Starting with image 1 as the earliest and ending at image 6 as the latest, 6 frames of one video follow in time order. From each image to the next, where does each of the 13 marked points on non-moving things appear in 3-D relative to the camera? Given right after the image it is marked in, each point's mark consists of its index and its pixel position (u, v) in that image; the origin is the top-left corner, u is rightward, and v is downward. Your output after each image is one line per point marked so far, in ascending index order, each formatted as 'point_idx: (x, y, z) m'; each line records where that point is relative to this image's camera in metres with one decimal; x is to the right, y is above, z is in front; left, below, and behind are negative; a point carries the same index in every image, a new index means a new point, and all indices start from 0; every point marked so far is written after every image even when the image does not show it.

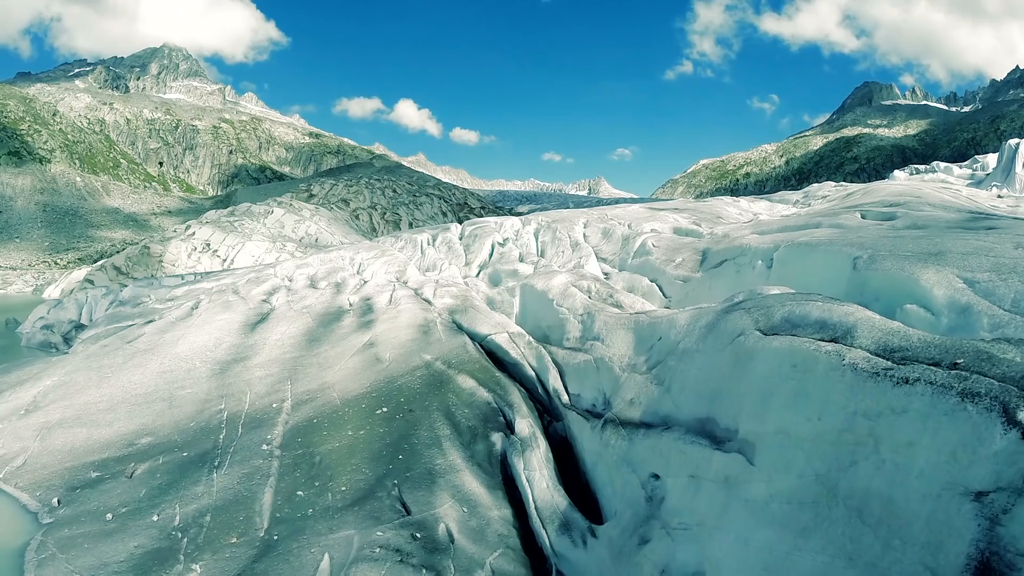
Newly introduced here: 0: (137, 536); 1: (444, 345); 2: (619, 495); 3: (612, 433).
0: (-8.3, -5.5, +11.2) m
1: (-2.1, -1.7, +15.9) m
2: (+1.7, -3.2, +8.1) m
3: (+1.7, -2.5, +8.7) m
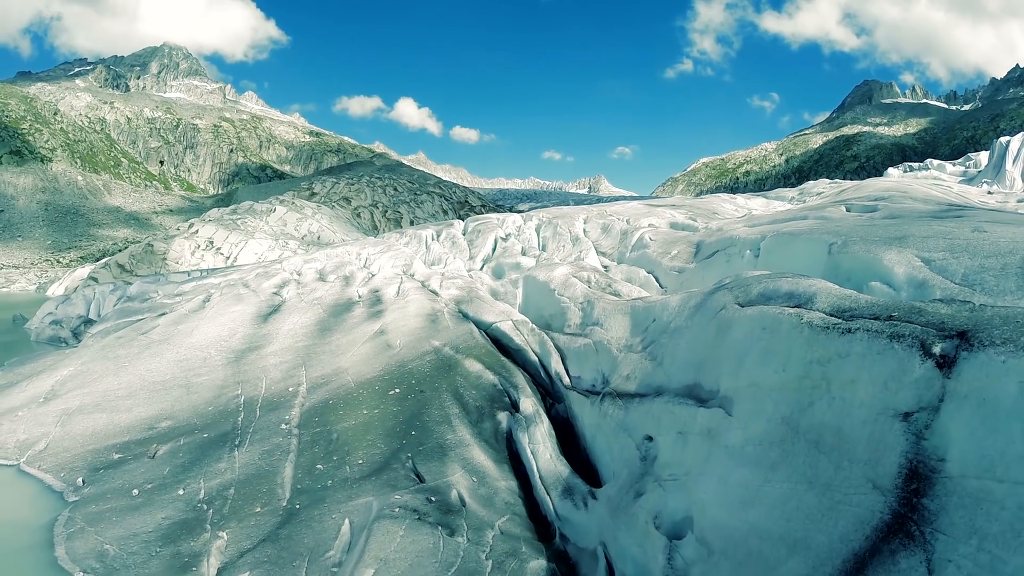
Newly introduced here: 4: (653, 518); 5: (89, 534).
0: (-8.2, -5.2, +12.0) m
1: (-1.9, -1.4, +16.6) m
2: (+1.8, -2.9, +8.9) m
3: (+1.8, -2.2, +9.5) m
4: (+2.0, -3.1, +7.1) m
5: (-9.8, -5.6, +11.5) m
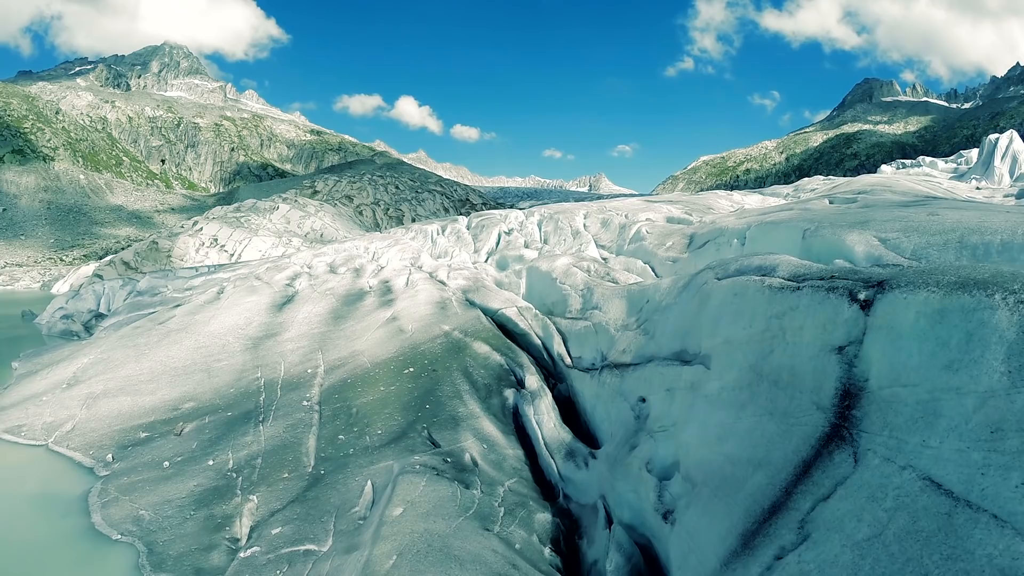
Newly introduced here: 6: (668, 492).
0: (-8.1, -4.8, +13.0) m
1: (-1.8, -1.0, +17.6) m
2: (+2.0, -2.6, +9.9) m
3: (+2.0, -1.8, +10.5) m
4: (+2.1, -2.8, +8.1) m
5: (-9.6, -5.3, +12.6) m
6: (+2.3, -3.0, +7.5) m
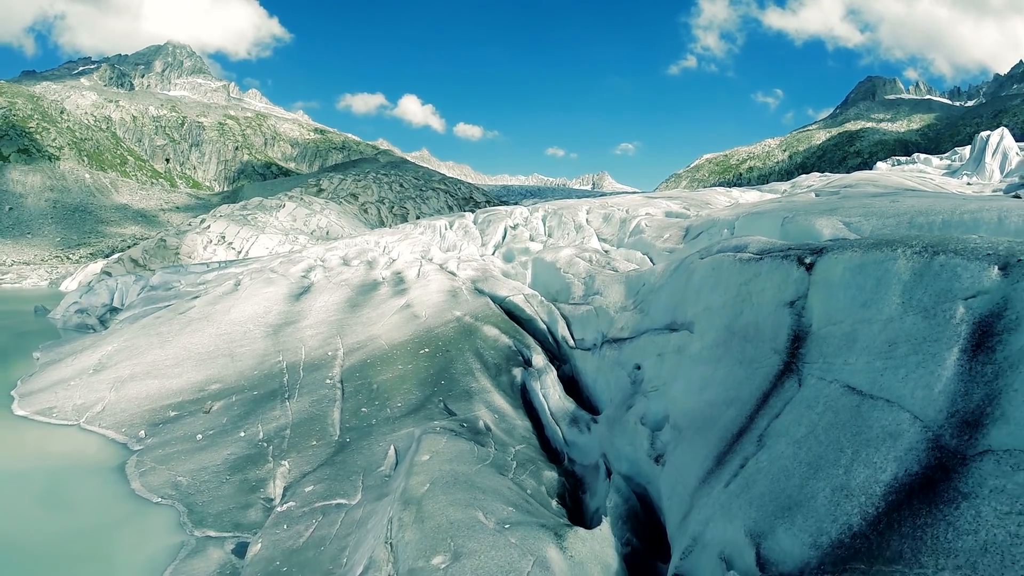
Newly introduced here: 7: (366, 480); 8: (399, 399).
0: (-7.8, -4.4, +14.1) m
1: (-1.5, -0.6, +18.7) m
2: (+2.2, -2.2, +11.0) m
3: (+2.2, -1.4, +11.6) m
4: (+2.3, -2.4, +9.2) m
5: (-9.4, -4.9, +13.7) m
6: (+2.5, -2.6, +8.7) m
7: (-3.1, -4.1, +10.9) m
8: (-3.1, -3.1, +14.0) m
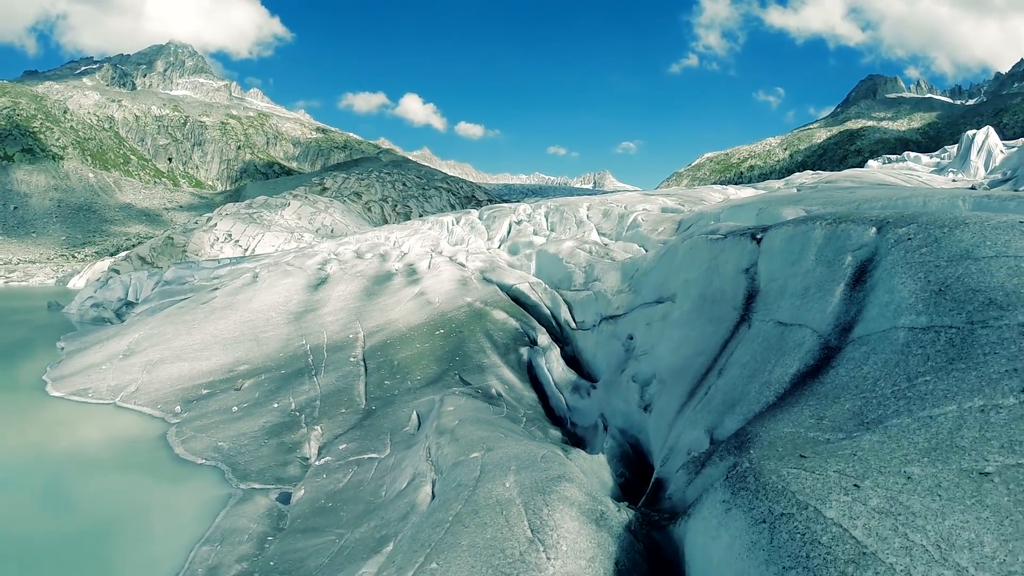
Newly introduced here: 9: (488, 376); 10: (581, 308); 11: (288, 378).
0: (-7.6, -4.0, +15.7) m
1: (-1.3, -0.1, +20.2) m
2: (+2.4, -1.7, +12.5) m
3: (+2.4, -1.0, +13.1) m
4: (+2.5, -1.9, +10.7) m
5: (-9.2, -4.4, +15.3) m
6: (+2.7, -2.1, +10.2) m
7: (-2.9, -3.7, +12.4) m
8: (-2.9, -2.6, +15.5) m
9: (-0.7, -2.5, +14.6) m
10: (+2.3, -0.7, +16.8) m
11: (-7.8, -3.2, +17.8) m
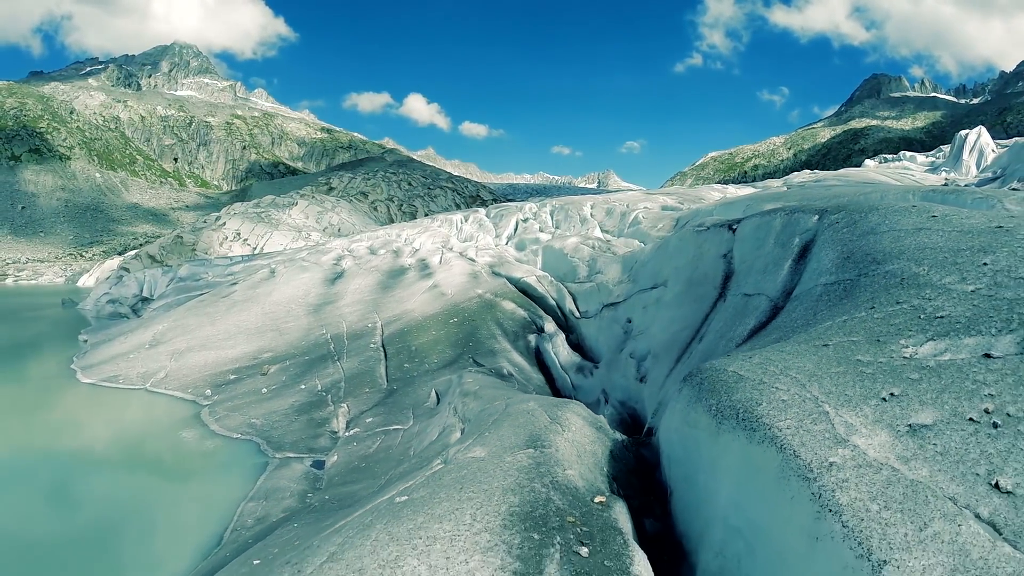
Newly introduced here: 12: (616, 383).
0: (-7.3, -3.7, +17.0) m
1: (-1.0, +0.2, +21.5) m
2: (+2.7, -1.4, +13.8) m
3: (+2.7, -0.7, +14.4) m
4: (+2.8, -1.6, +12.0) m
5: (-8.9, -4.1, +16.6) m
6: (+3.0, -1.8, +11.4) m
7: (-2.6, -3.4, +13.7) m
8: (-2.6, -2.3, +16.9) m
9: (-0.4, -2.2, +16.0) m
10: (+2.6, -0.4, +18.1) m
11: (-7.5, -2.9, +19.1) m
12: (+2.5, -2.3, +12.1) m
